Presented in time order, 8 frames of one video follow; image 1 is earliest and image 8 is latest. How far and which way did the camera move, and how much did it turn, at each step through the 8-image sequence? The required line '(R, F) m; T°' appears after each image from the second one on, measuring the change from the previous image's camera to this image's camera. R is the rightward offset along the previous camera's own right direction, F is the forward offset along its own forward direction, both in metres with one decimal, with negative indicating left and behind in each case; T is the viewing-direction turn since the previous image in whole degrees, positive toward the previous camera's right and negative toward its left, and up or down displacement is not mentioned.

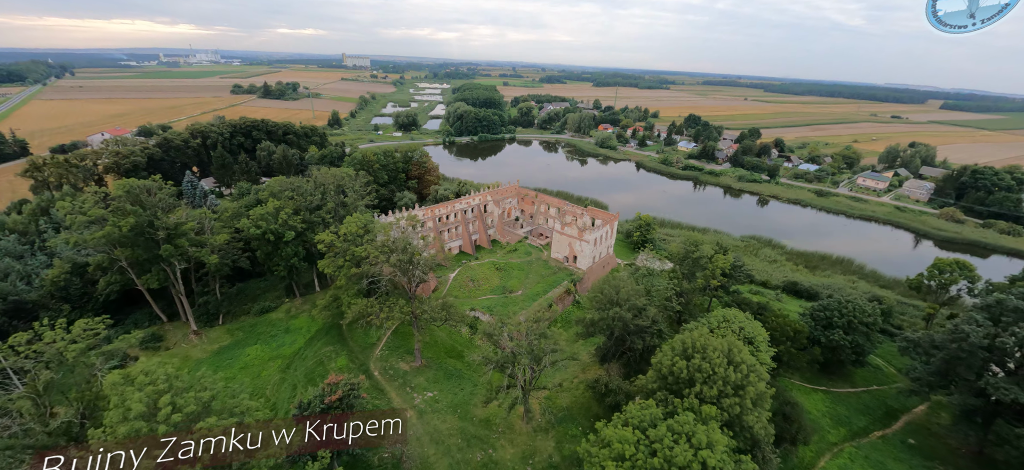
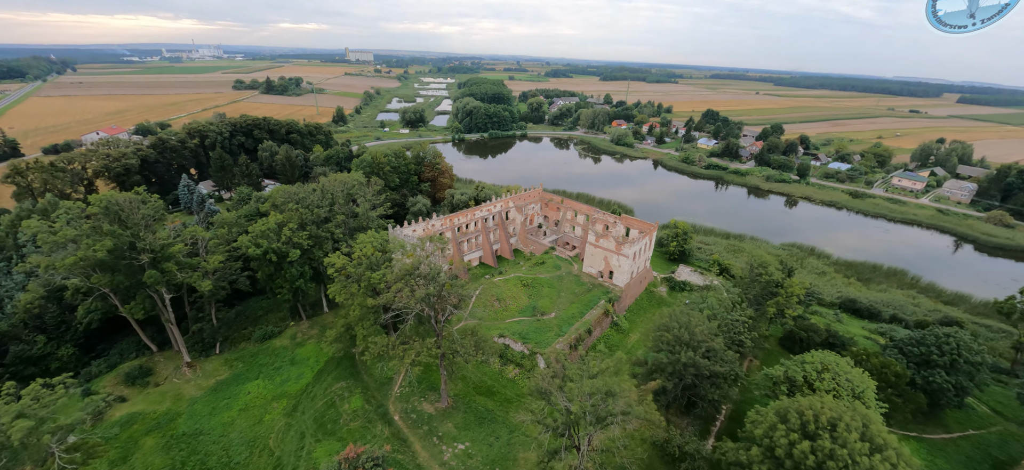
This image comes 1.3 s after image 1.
(-2.8, +4.6) m; 0°
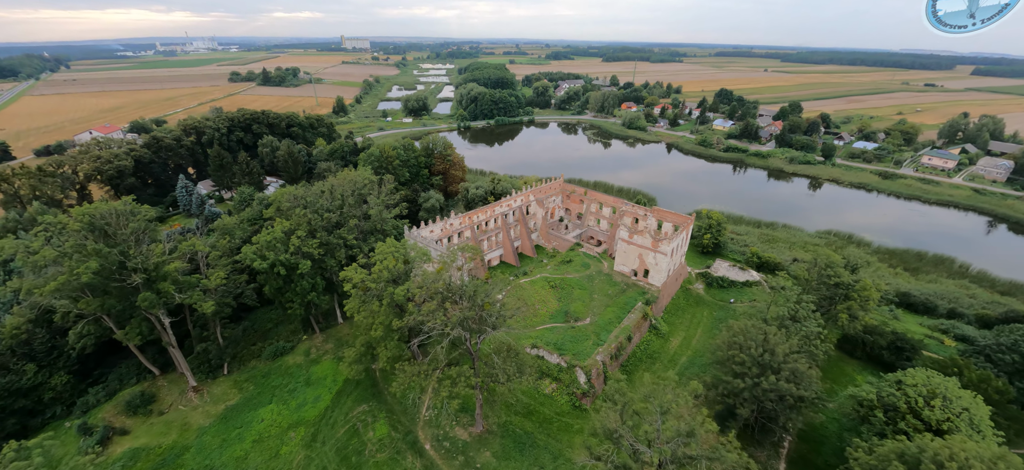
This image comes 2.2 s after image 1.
(-2.3, +3.3) m; 0°
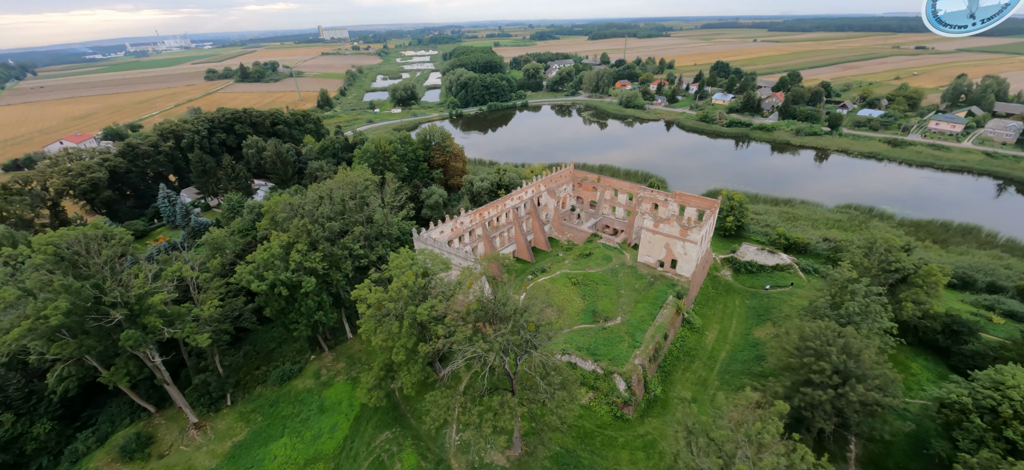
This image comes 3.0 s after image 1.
(-2.1, +2.8) m; +1°
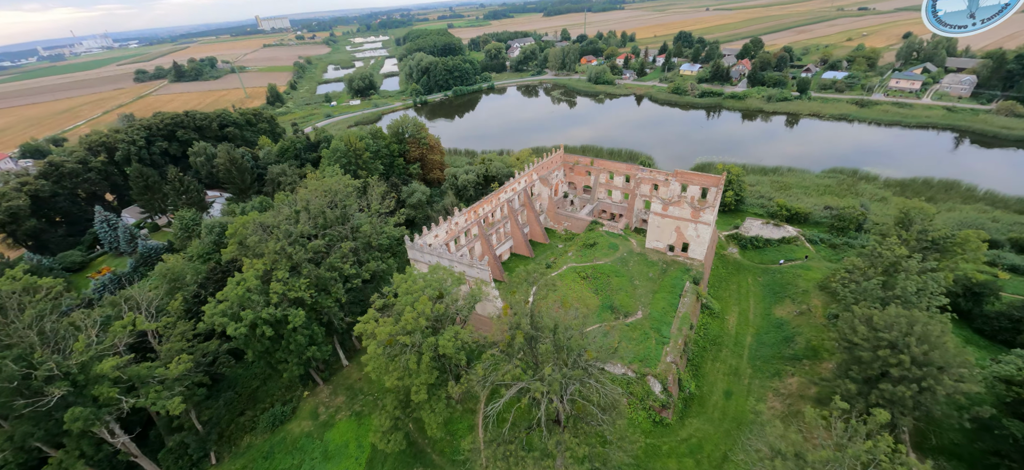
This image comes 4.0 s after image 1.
(-2.5, +3.1) m; +4°
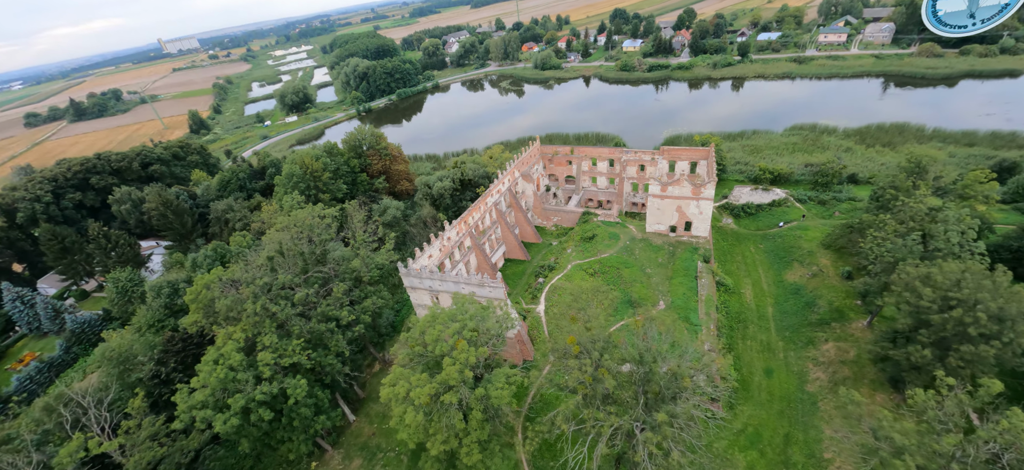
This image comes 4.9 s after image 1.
(-2.8, +2.8) m; +6°
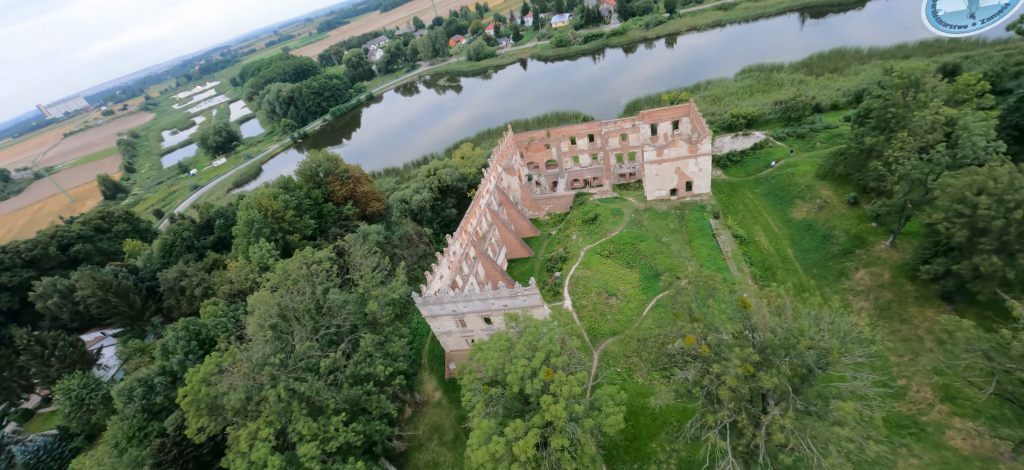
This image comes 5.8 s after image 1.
(-3.2, +2.4) m; +6°
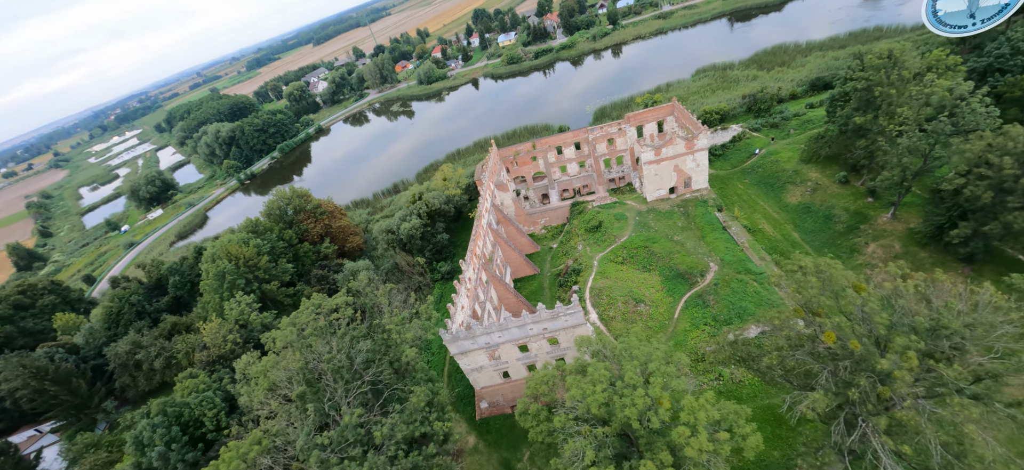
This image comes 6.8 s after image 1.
(-3.6, +1.8) m; +6°
